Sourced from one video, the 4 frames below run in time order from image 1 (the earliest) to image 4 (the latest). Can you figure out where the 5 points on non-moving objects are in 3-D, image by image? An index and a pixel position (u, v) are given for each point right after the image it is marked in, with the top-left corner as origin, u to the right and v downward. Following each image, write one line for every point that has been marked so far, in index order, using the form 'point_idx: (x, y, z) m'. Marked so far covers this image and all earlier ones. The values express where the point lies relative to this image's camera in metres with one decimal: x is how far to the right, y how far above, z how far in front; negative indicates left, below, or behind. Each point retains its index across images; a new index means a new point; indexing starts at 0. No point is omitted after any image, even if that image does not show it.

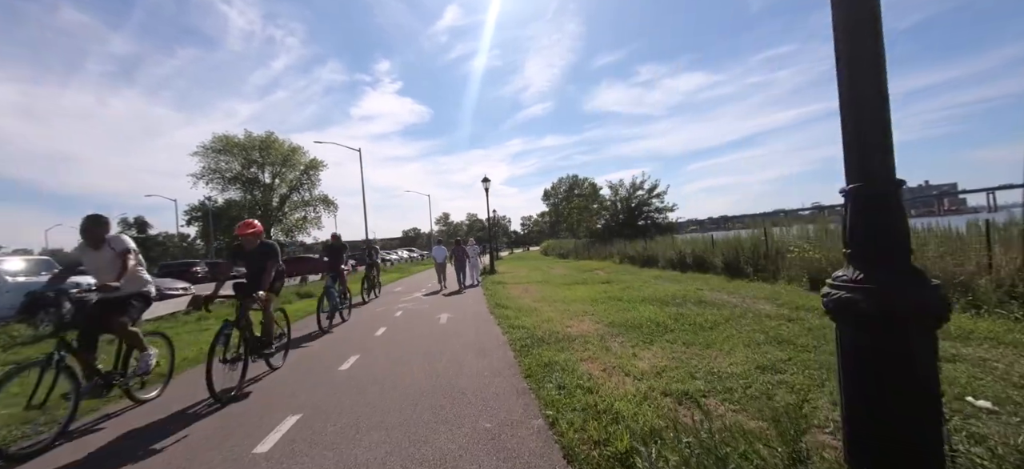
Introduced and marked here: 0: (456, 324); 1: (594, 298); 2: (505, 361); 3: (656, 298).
0: (-1.5, -2.3, +9.8) m
1: (+2.6, -1.9, +11.6) m
2: (-0.1, -2.1, +6.2) m
3: (+4.2, -1.8, +10.8) m
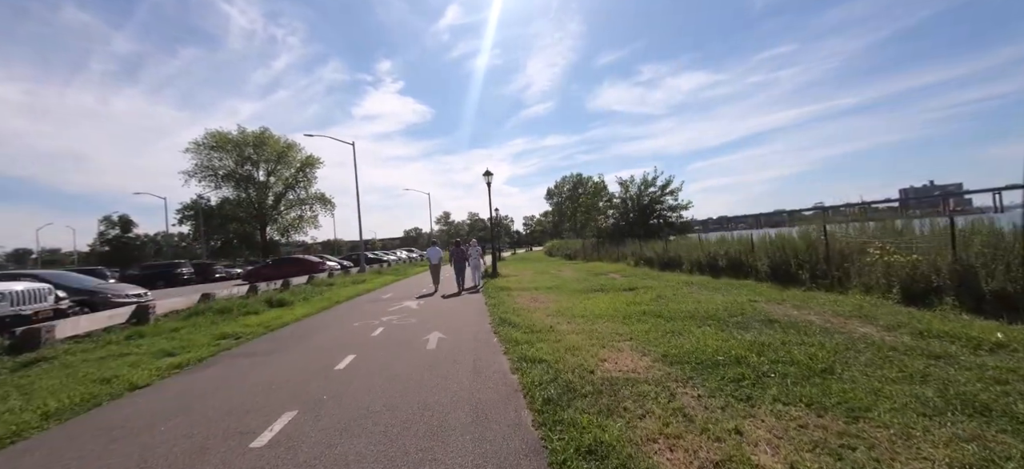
0: (-1.3, -2.2, +7.5) m
1: (+2.8, -1.9, +9.2) m
2: (+0.1, -2.0, +3.8) m
3: (+4.4, -1.8, +8.4) m
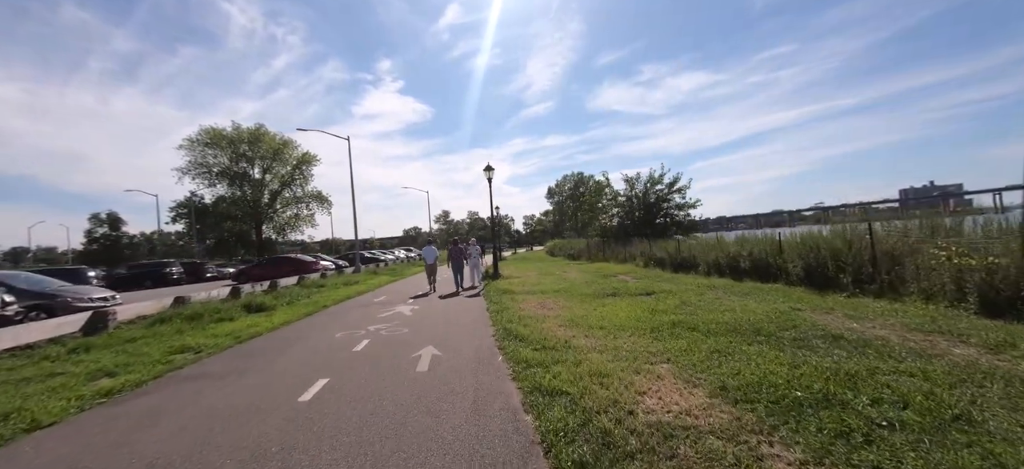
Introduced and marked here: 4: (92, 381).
0: (-1.1, -2.2, +6.1) m
1: (+2.9, -1.9, +7.9) m
2: (+0.2, -2.0, +2.5) m
3: (+4.5, -1.7, +7.1) m
4: (-7.1, -2.5, +6.3) m
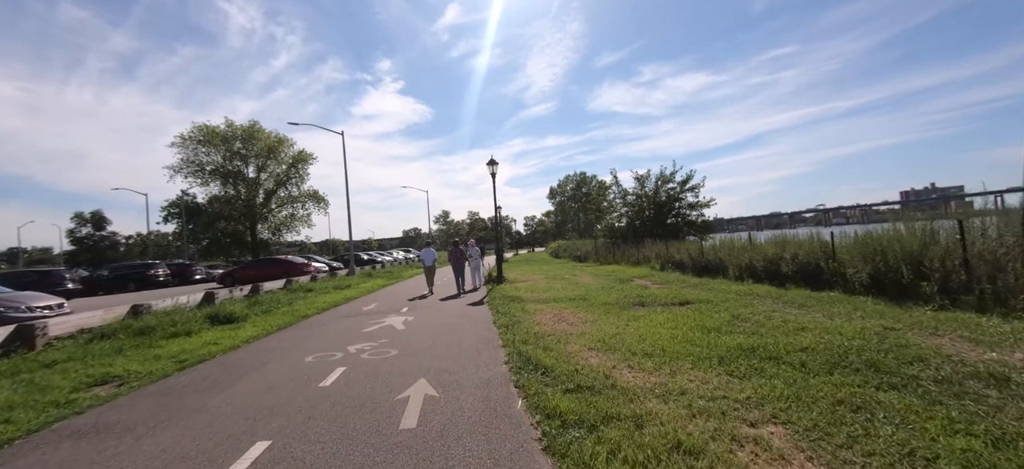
0: (-0.8, -2.1, +4.3) m
1: (+3.2, -1.8, +6.0) m
2: (+0.5, -1.9, +0.7) m
3: (+4.8, -1.7, +5.2) m
4: (-6.8, -2.4, +4.5) m
